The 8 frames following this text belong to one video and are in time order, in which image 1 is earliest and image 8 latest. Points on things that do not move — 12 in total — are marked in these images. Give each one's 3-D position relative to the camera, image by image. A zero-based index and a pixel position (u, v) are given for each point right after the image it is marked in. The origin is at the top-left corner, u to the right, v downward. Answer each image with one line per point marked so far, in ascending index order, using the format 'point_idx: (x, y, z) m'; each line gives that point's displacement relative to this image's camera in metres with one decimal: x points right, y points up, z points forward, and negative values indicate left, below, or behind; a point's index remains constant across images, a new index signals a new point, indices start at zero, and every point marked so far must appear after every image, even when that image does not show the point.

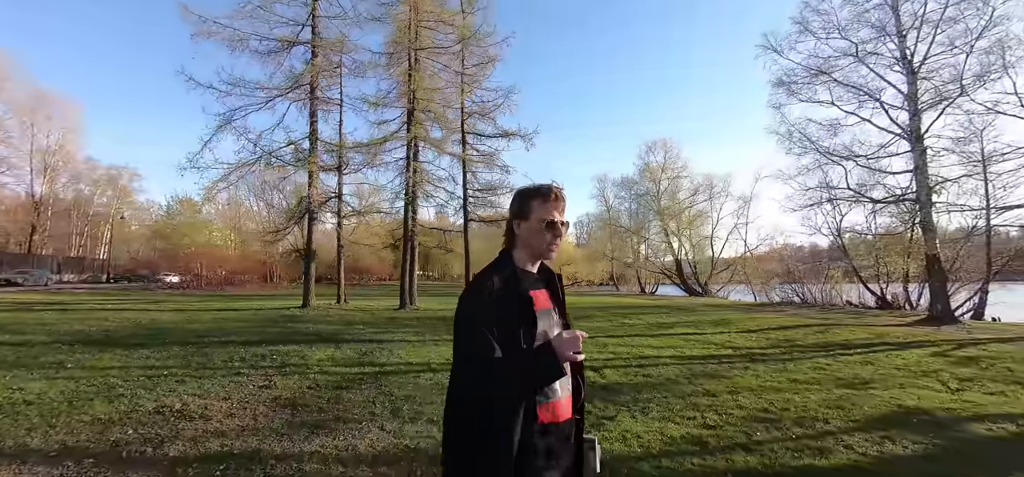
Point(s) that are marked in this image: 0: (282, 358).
0: (-3.0, -1.5, +5.6) m
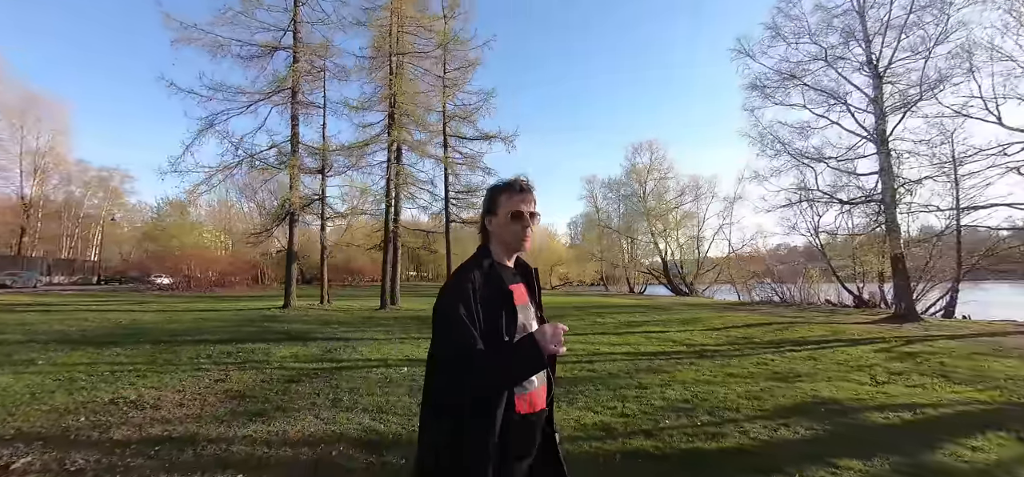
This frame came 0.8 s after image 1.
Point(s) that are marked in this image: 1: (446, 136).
0: (-3.6, -1.6, +5.8) m
1: (-2.5, +3.9, +16.3) m
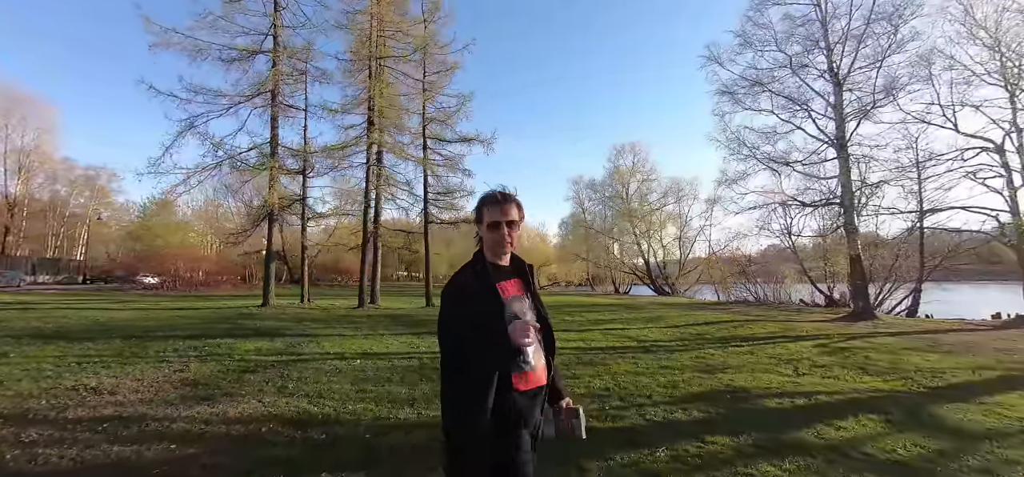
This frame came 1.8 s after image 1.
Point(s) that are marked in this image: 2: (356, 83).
0: (-4.3, -1.6, +6.2) m
1: (-3.4, +3.9, +16.7) m
2: (-5.7, +5.6, +15.6) m
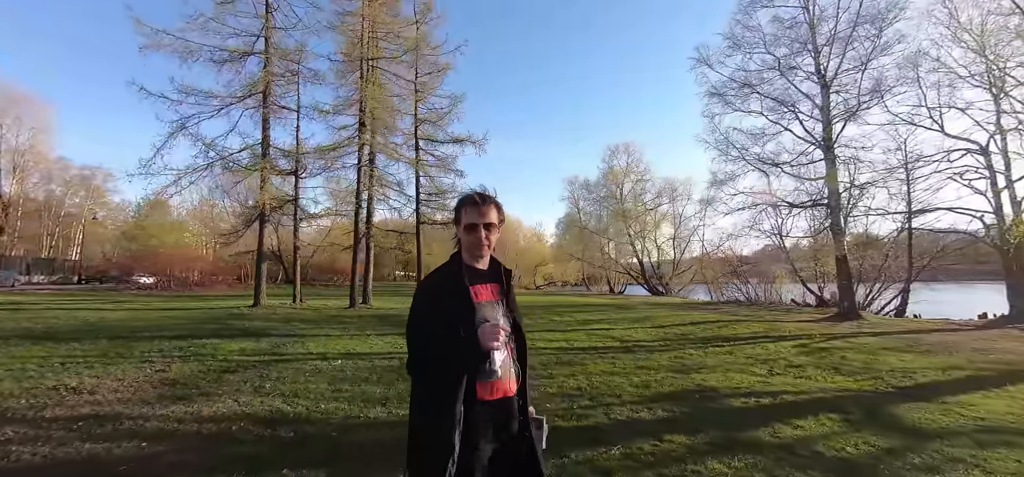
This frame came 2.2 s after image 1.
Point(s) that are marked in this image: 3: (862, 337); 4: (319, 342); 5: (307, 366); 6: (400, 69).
0: (-4.6, -1.6, +6.3) m
1: (-3.7, +3.9, +16.8) m
2: (-6.0, +5.6, +15.7) m
3: (+7.6, -2.1, +9.4) m
4: (-3.3, -1.8, +7.4) m
5: (-2.6, -1.6, +5.5) m
6: (-4.3, +6.6, +16.6) m
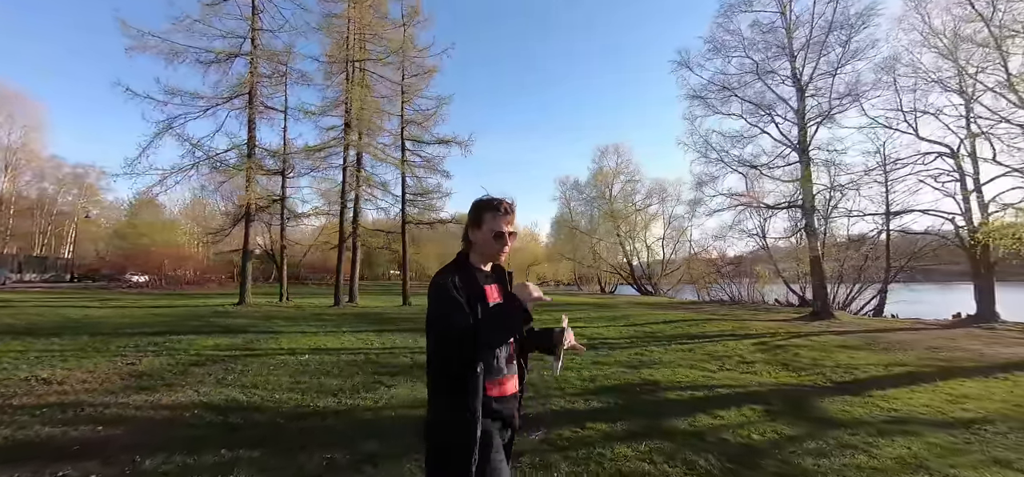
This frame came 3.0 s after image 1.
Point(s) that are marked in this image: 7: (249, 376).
0: (-5.2, -1.6, +6.6) m
1: (-4.3, +3.9, +17.0) m
2: (-6.6, +5.6, +15.9) m
3: (+7.0, -2.2, +9.7) m
4: (-3.9, -1.8, +7.6) m
5: (-3.2, -1.6, +5.7) m
6: (-4.9, +6.6, +16.8) m
7: (-3.0, -1.6, +4.9) m
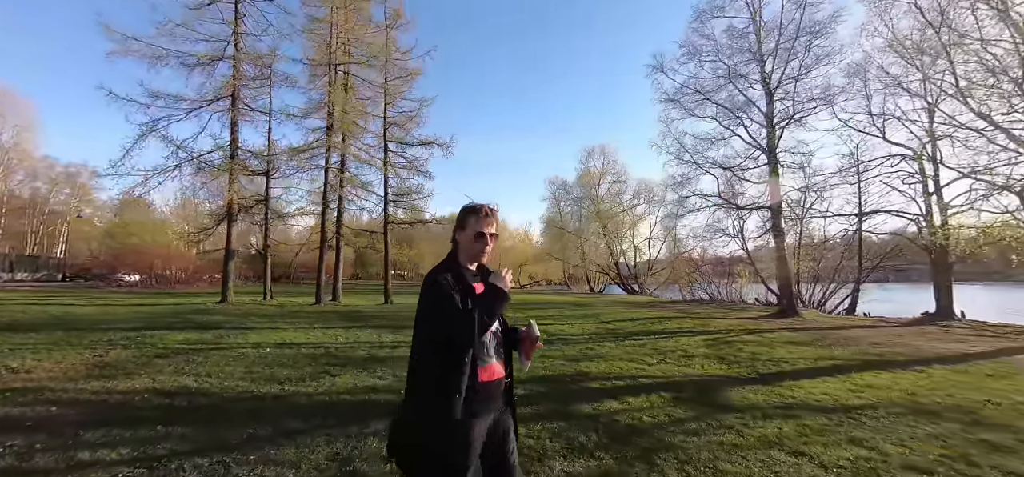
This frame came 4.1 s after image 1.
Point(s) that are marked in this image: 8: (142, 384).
0: (-6.0, -1.6, +6.9) m
1: (-5.1, +3.9, +17.4) m
2: (-7.3, +5.6, +16.3) m
3: (+6.2, -2.2, +10.1) m
4: (-4.7, -1.8, +8.0) m
5: (-3.9, -1.6, +6.1) m
6: (-5.7, +6.6, +17.2) m
7: (-3.8, -1.6, +5.3) m
8: (-3.8, -1.5, +4.4) m
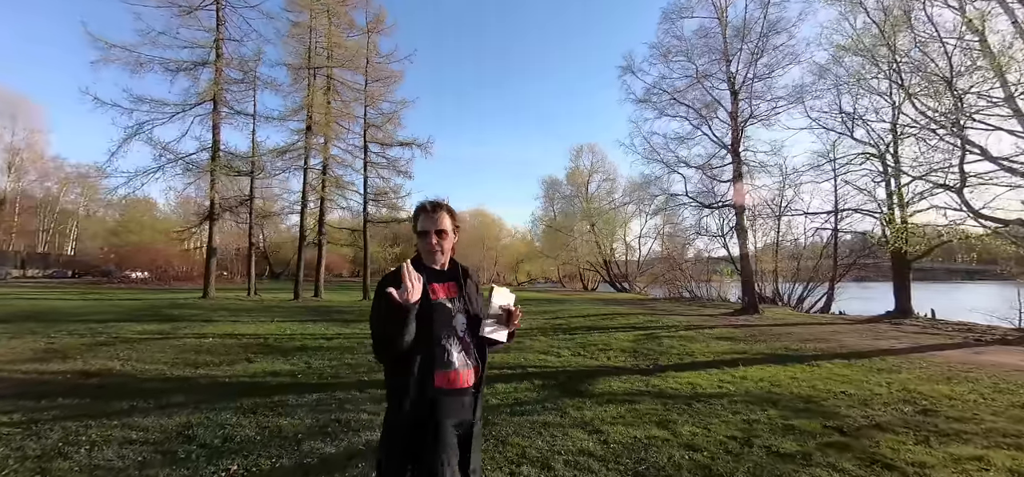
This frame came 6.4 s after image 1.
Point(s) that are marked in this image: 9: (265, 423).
0: (-7.3, -1.6, +7.6) m
1: (-6.1, +4.0, +18.0) m
2: (-8.4, +5.7, +16.9) m
3: (+5.0, -2.2, +10.5) m
4: (-5.9, -1.7, +8.7) m
5: (-5.3, -1.6, +6.8) m
6: (-6.7, +6.7, +17.8) m
7: (-5.1, -1.6, +5.9) m
8: (-5.2, -1.5, +5.1) m
9: (-2.0, -1.5, +3.5) m
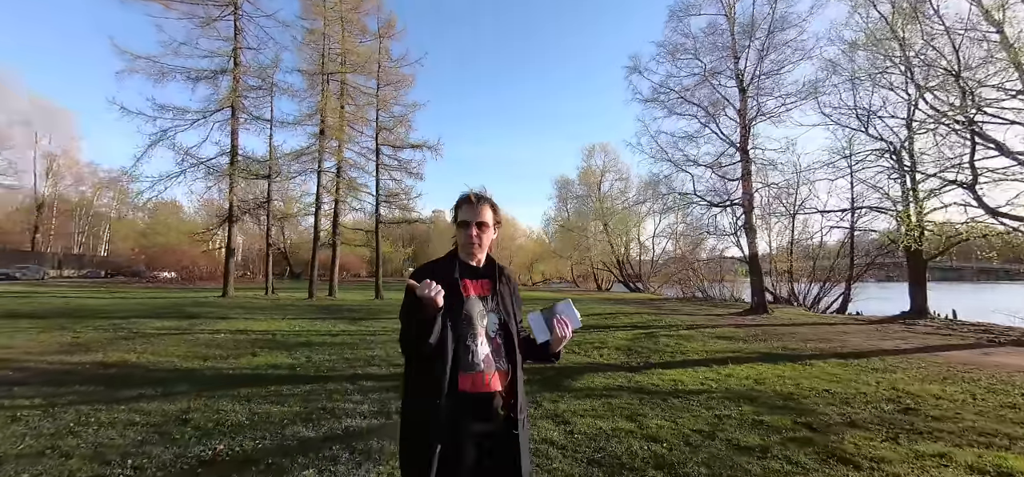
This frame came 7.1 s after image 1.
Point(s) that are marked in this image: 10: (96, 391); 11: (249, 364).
0: (-7.3, -1.6, +8.1) m
1: (-5.7, +4.0, +18.5) m
2: (-8.0, +5.7, +17.5) m
3: (+5.1, -2.2, +10.4) m
4: (-5.9, -1.8, +9.1) m
5: (-5.4, -1.6, +7.2) m
6: (-6.3, +6.7, +18.3) m
7: (-5.2, -1.6, +6.4) m
8: (-5.4, -1.5, +5.5) m
9: (-2.2, -1.5, +3.8) m
10: (-4.0, -1.5, +4.1) m
11: (-3.4, -1.7, +5.6) m
